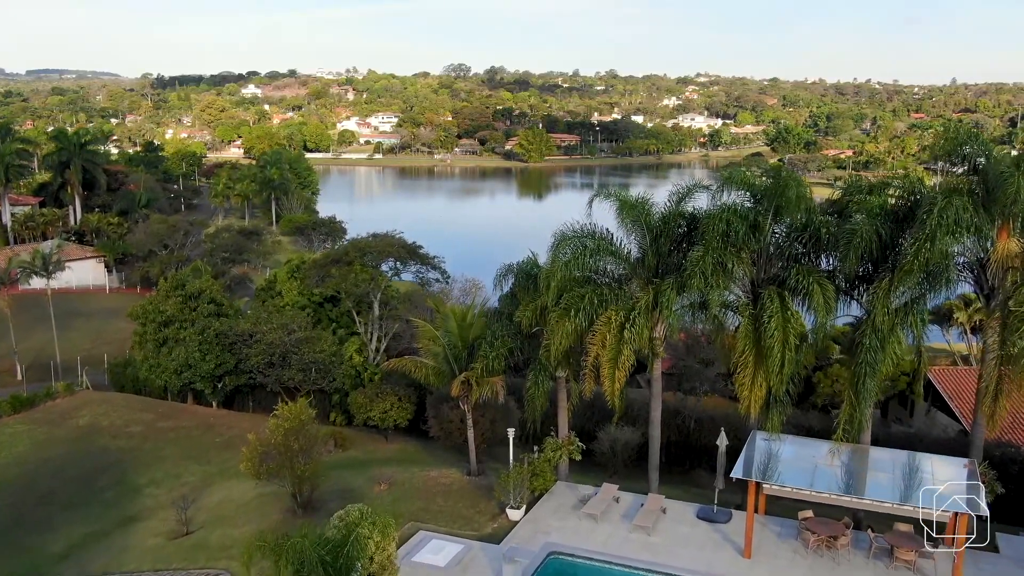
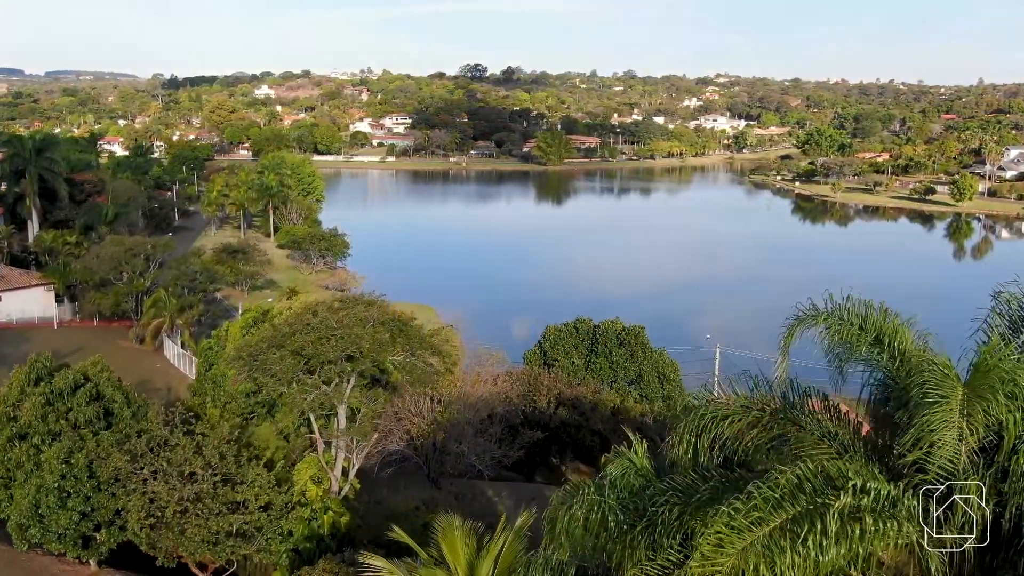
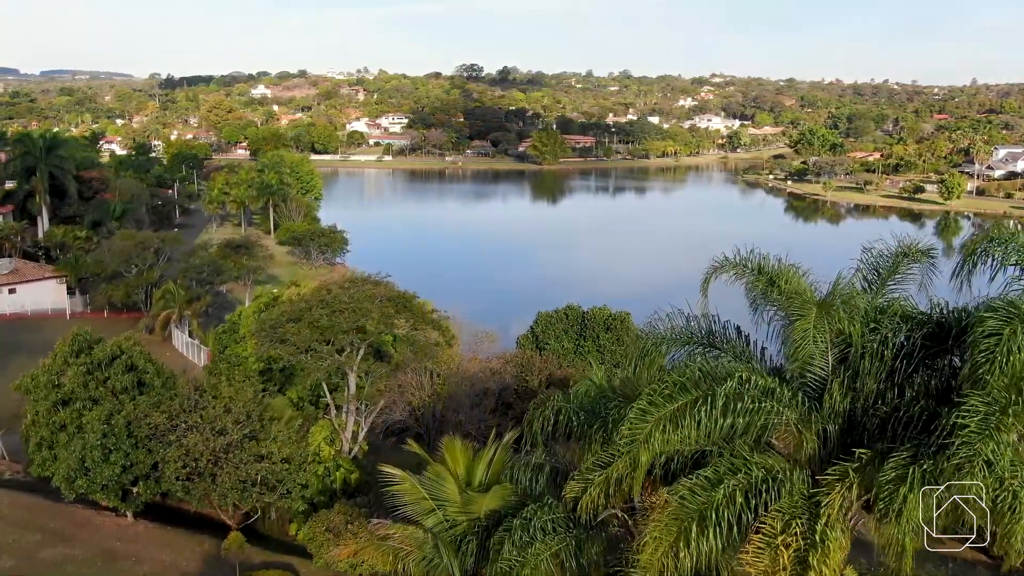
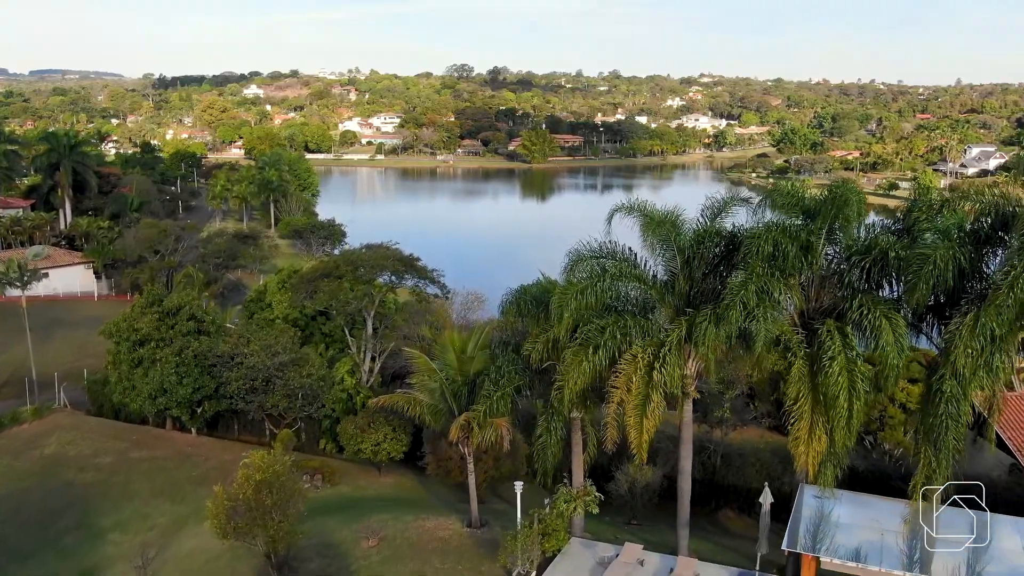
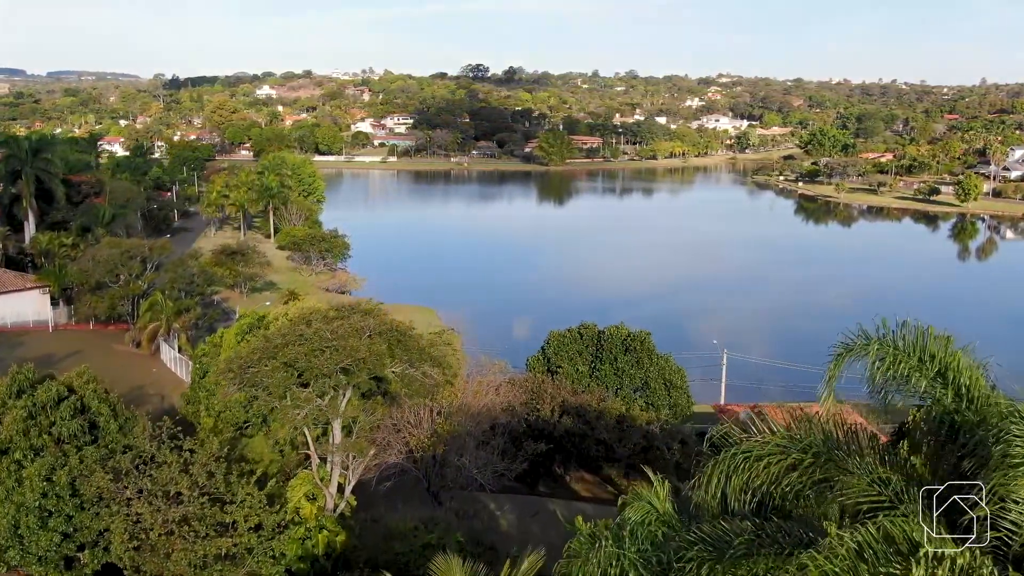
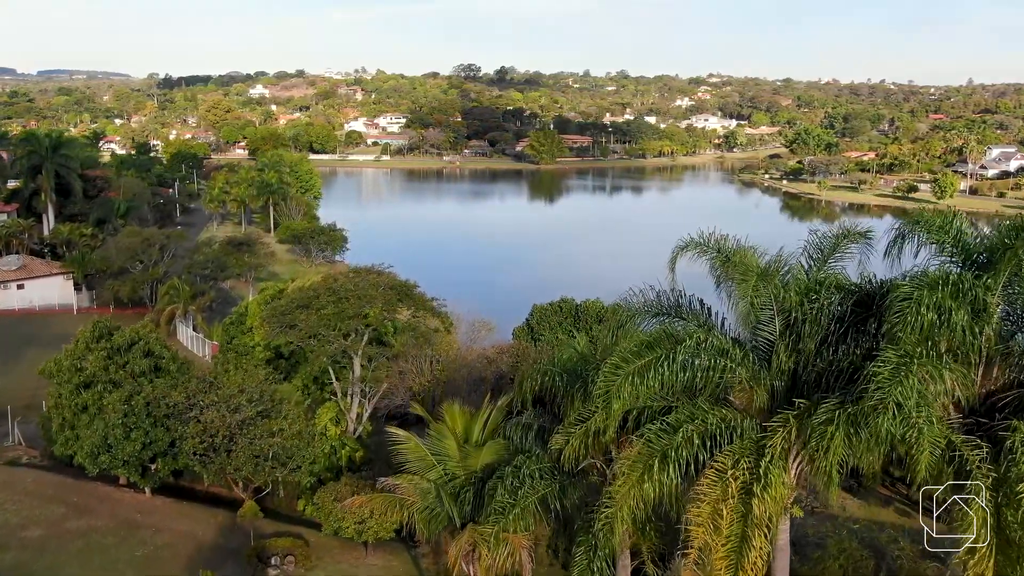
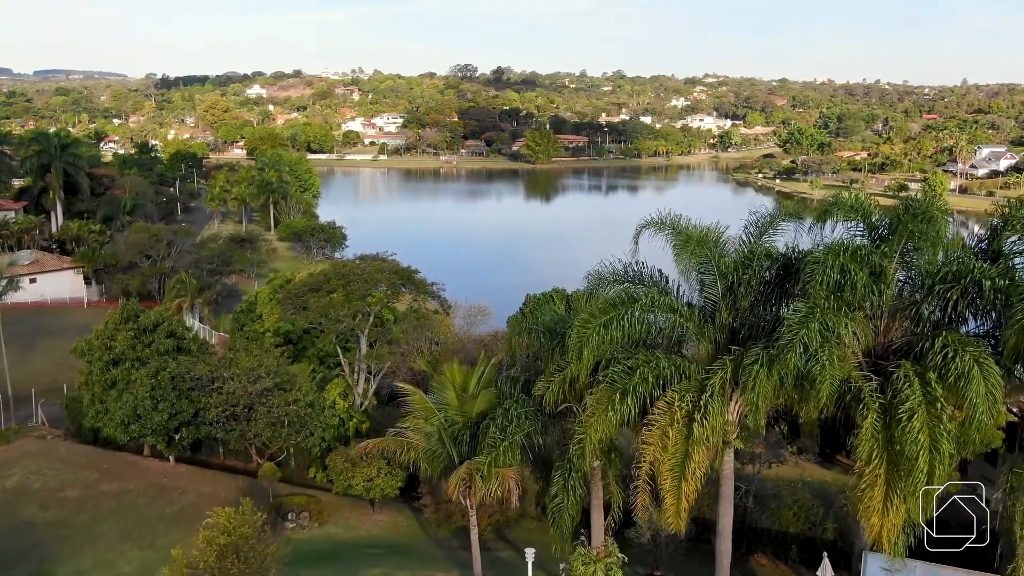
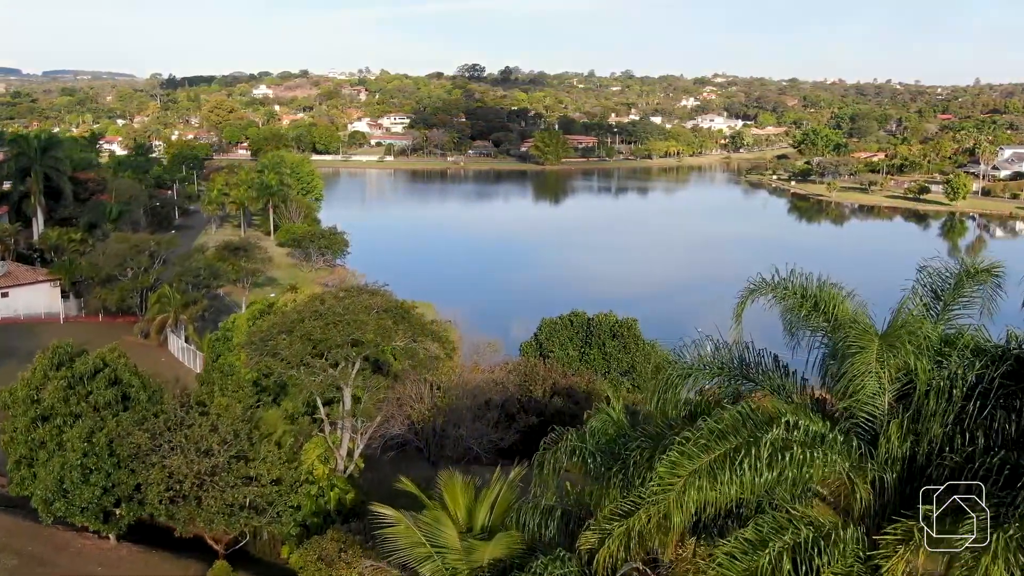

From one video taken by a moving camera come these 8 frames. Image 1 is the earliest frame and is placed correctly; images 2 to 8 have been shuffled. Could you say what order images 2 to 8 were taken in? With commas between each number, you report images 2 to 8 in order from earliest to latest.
4, 7, 6, 3, 8, 2, 5
